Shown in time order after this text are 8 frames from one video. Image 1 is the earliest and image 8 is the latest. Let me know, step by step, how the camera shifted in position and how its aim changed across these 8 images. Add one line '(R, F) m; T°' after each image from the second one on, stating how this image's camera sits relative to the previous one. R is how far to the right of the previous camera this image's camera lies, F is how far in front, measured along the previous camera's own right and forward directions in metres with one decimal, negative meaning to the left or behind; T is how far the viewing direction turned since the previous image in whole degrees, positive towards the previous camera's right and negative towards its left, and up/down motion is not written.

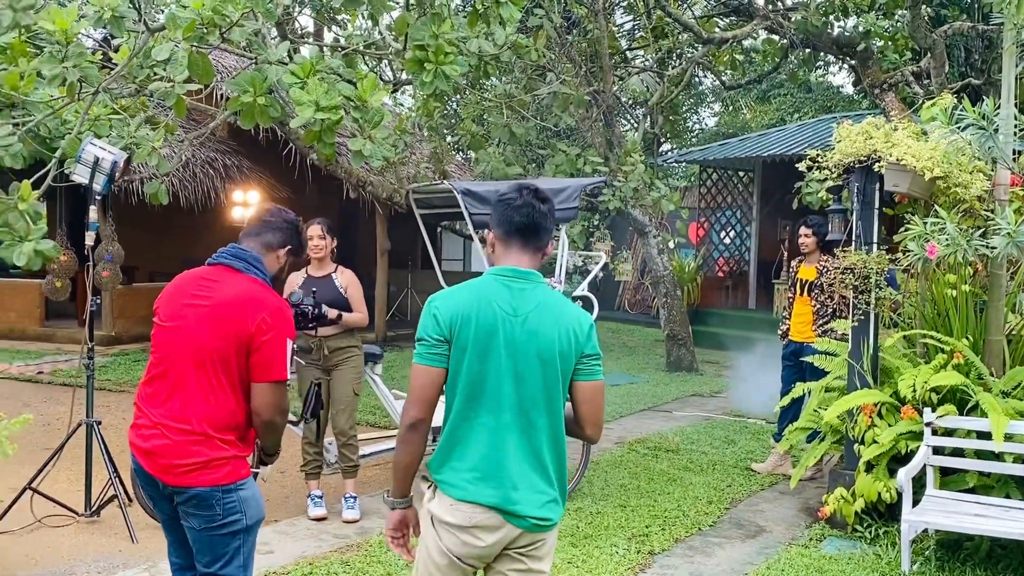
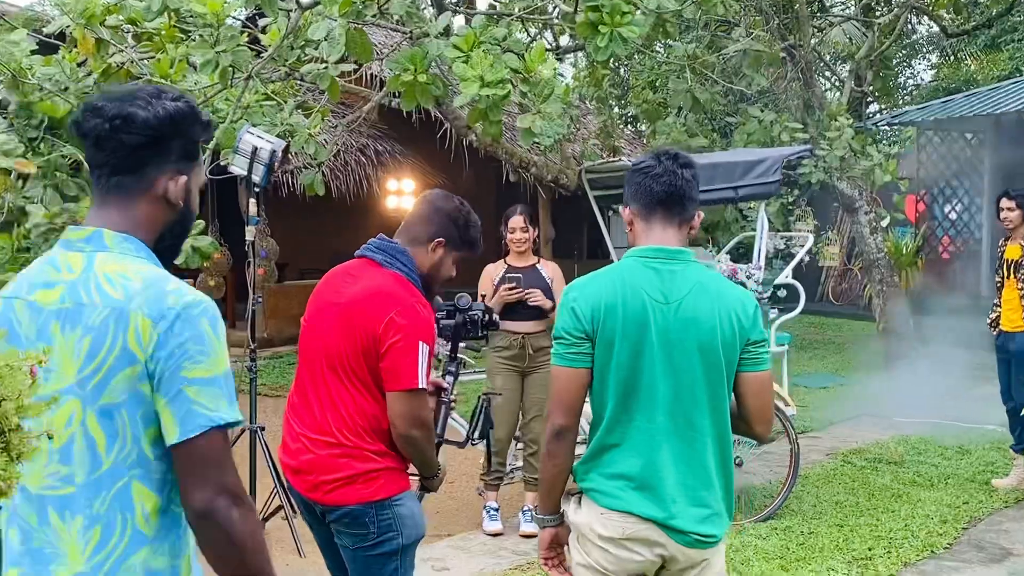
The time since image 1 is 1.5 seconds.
(0.0, +0.6) m; -10°
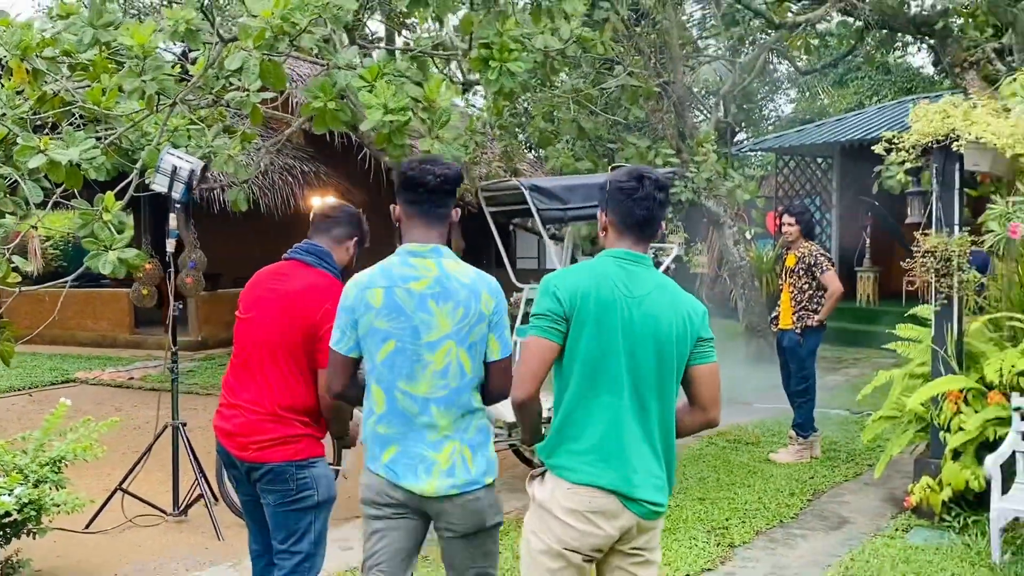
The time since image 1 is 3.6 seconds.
(0.0, -0.6) m; +5°
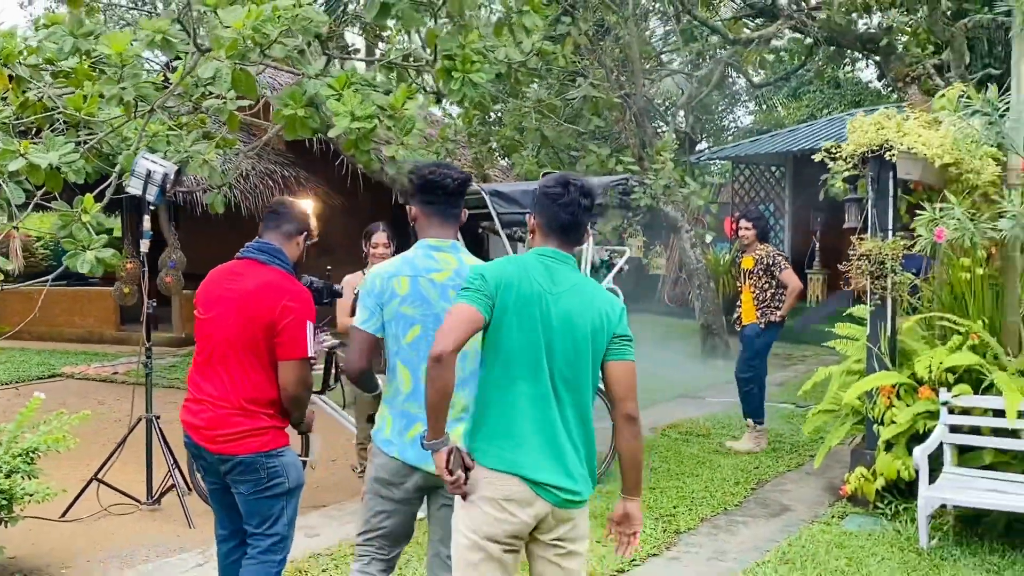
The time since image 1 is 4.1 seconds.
(+0.1, -0.3) m; +1°
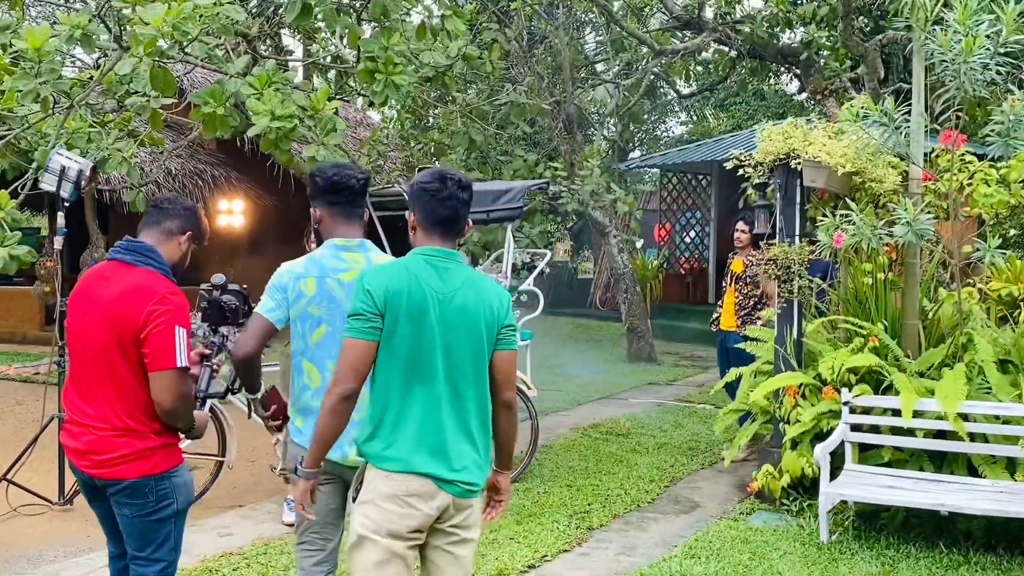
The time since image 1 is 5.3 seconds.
(+0.2, -0.1) m; +2°
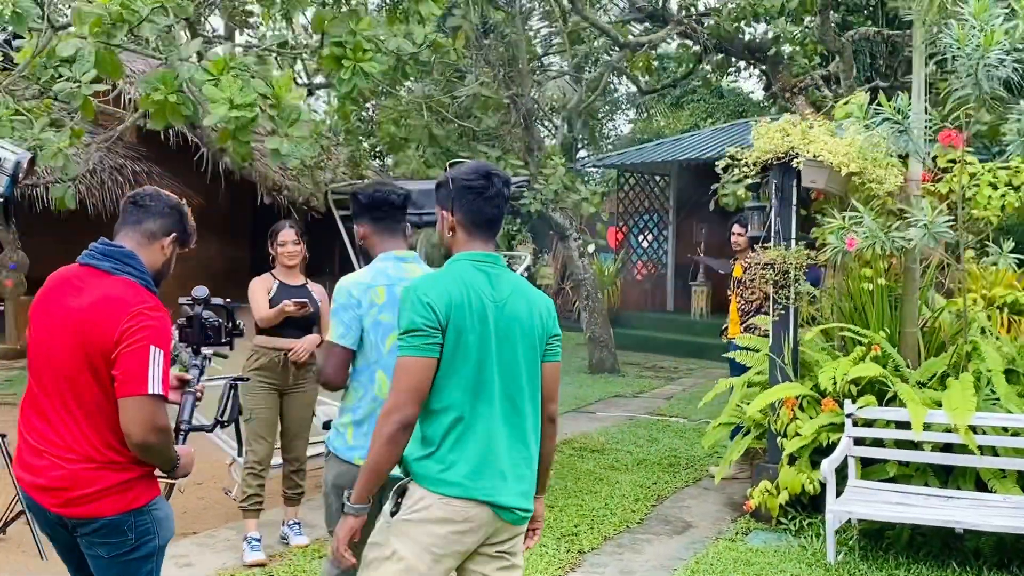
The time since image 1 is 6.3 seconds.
(-0.4, +0.4) m; +6°
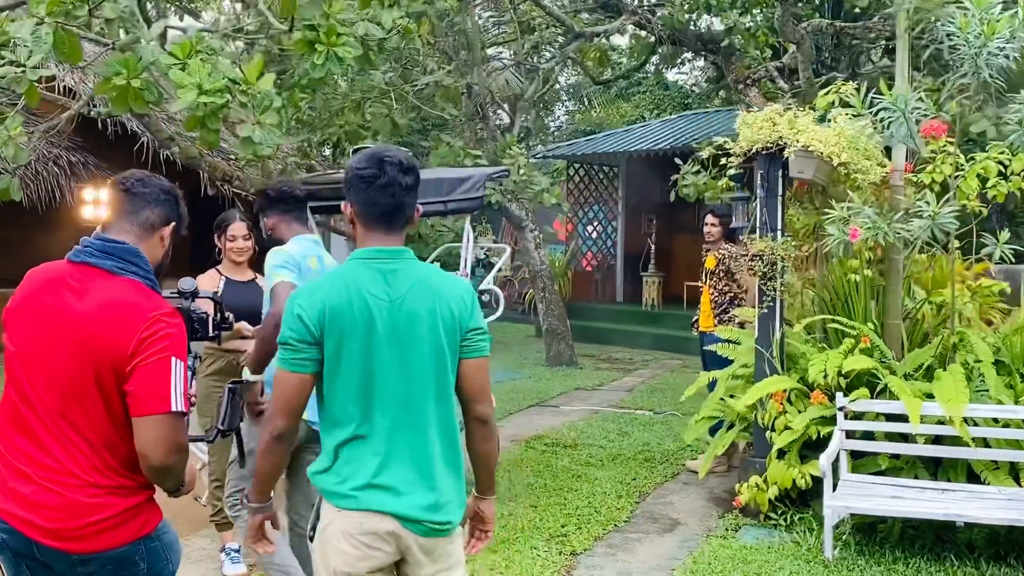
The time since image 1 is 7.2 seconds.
(-0.5, +0.2) m; +7°
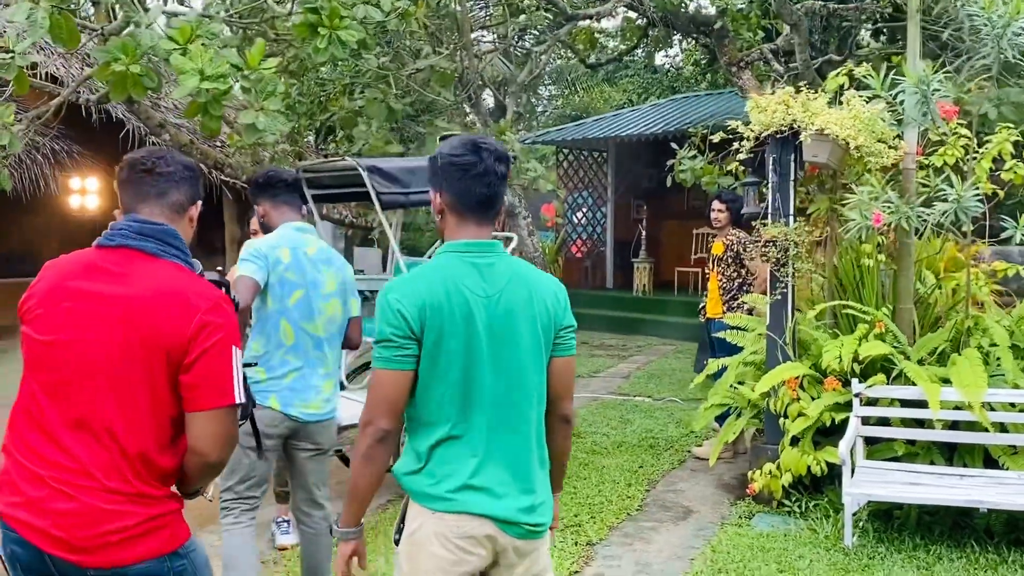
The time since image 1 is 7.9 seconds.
(-0.3, +0.1) m; +3°
